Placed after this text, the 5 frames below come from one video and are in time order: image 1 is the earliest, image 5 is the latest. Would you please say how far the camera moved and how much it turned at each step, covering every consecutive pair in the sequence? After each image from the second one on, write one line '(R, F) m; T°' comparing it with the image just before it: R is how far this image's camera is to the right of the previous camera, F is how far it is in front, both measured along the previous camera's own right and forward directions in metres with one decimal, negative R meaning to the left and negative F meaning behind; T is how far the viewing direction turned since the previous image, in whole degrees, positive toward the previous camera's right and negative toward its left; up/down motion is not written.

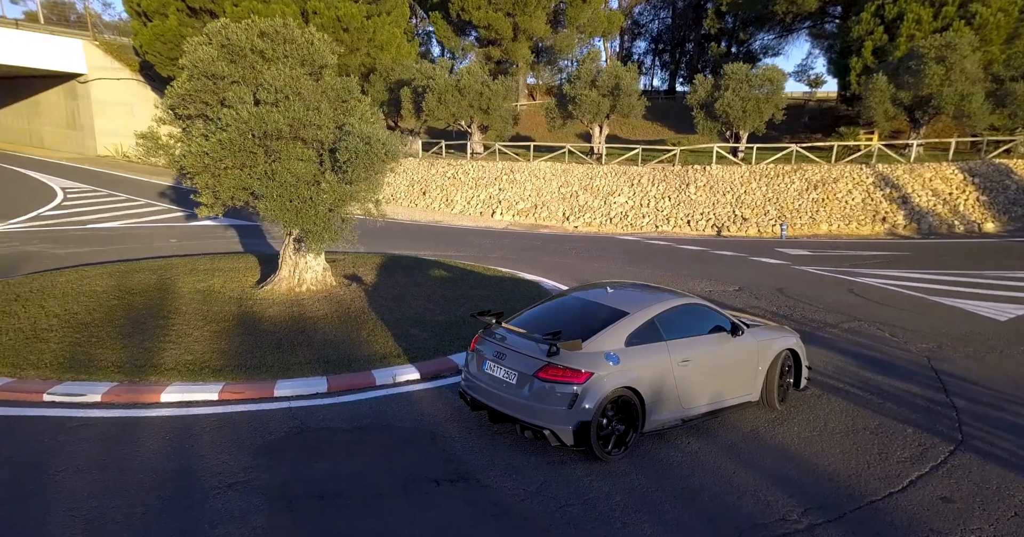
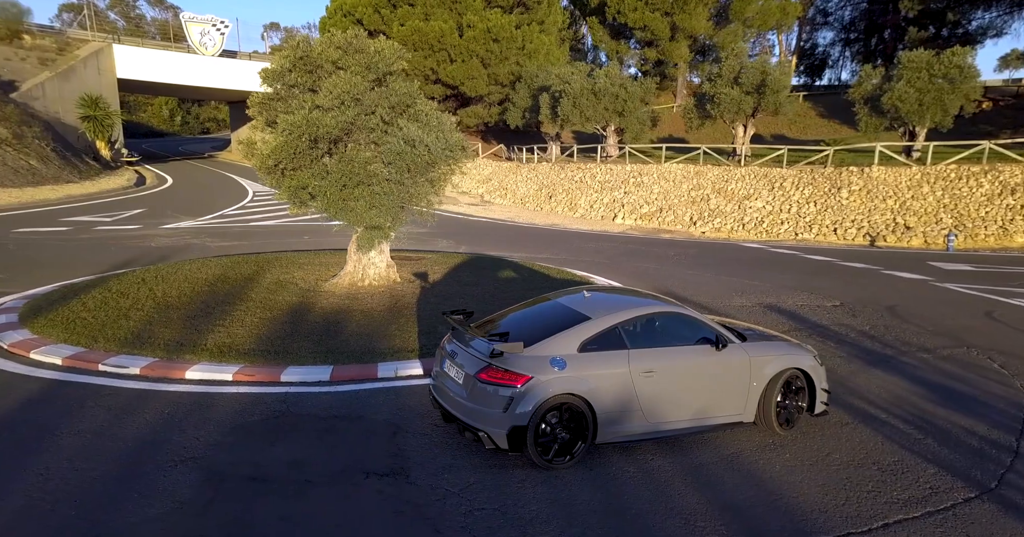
(+1.4, +0.3) m; -14°
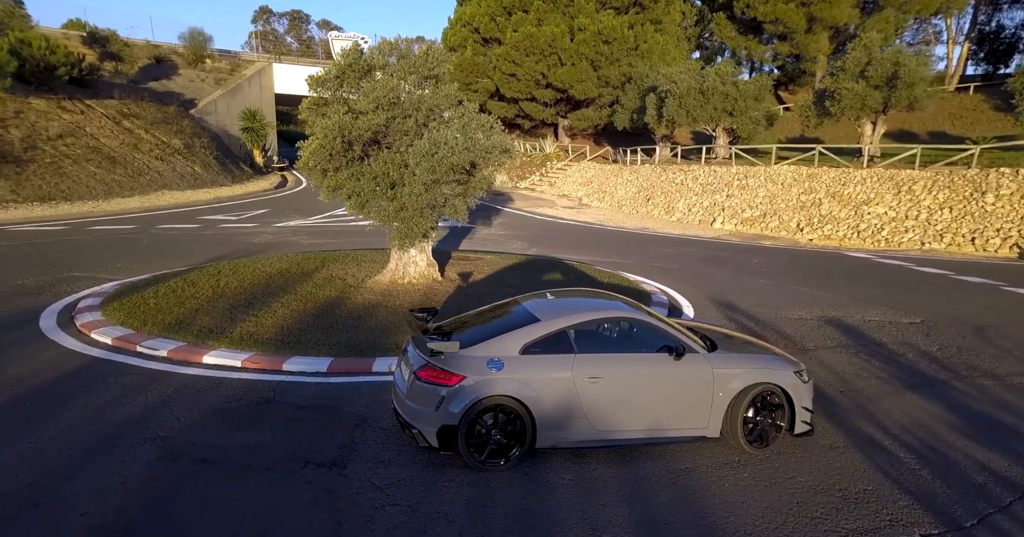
(+1.2, +0.2) m; -11°
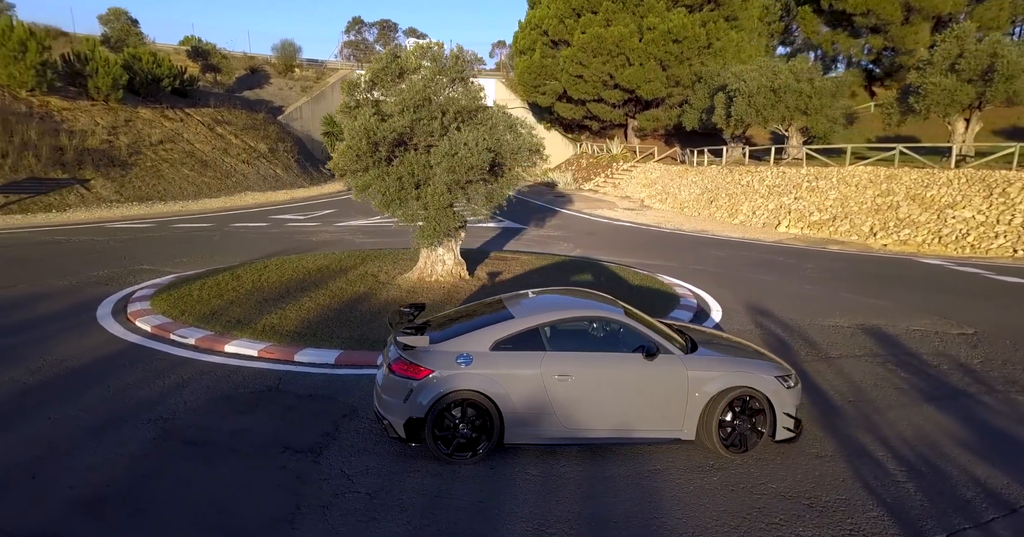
(+0.7, 0.0) m; -7°
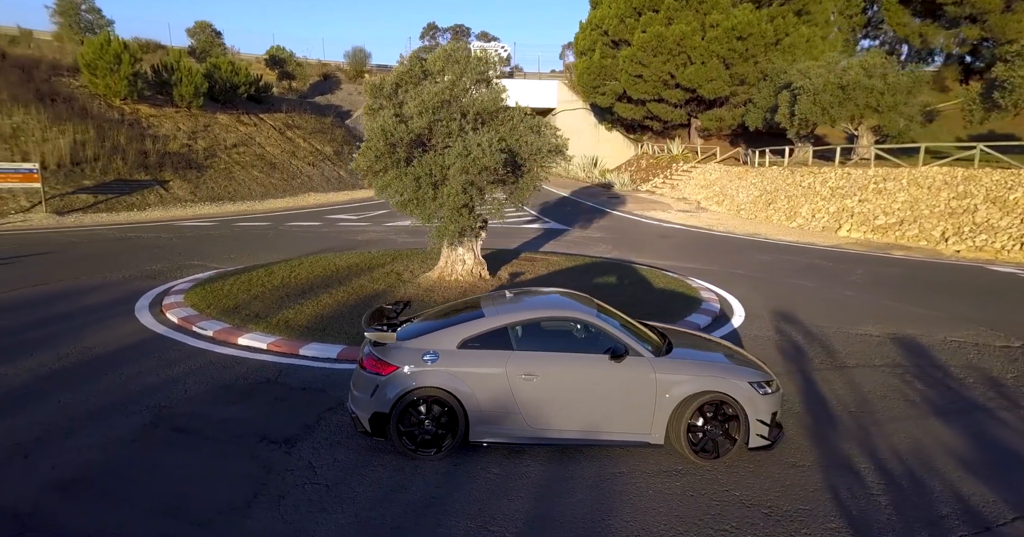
(+0.7, 0.0) m; -6°
